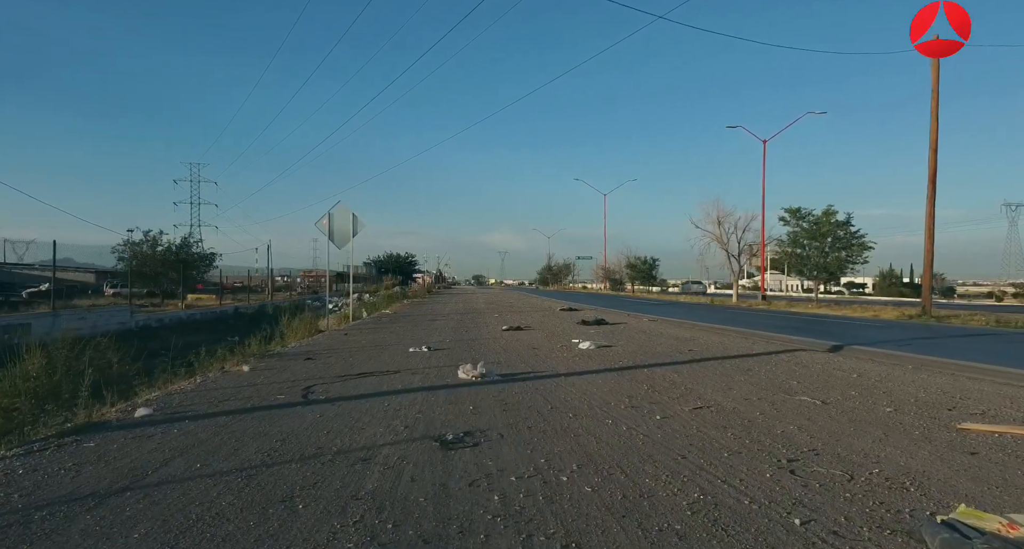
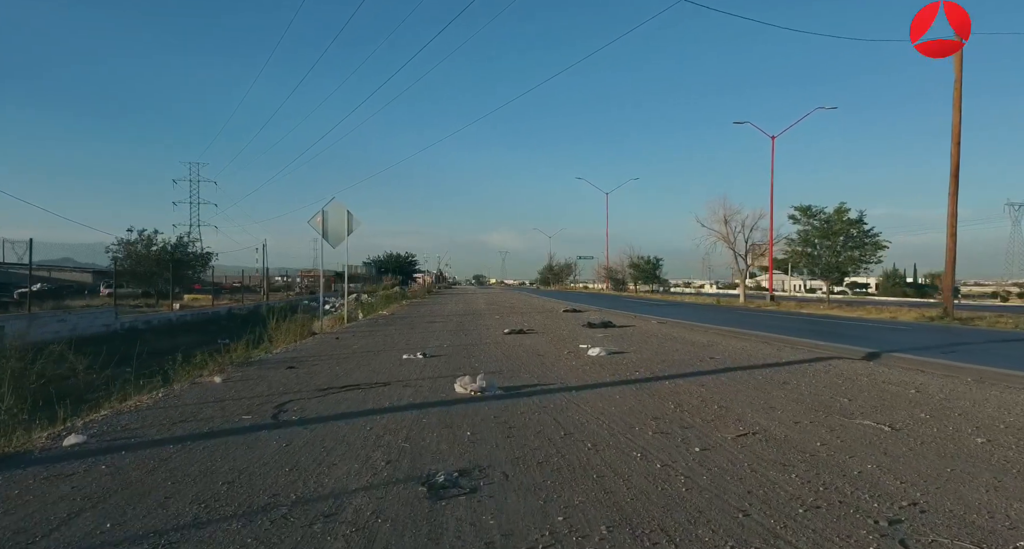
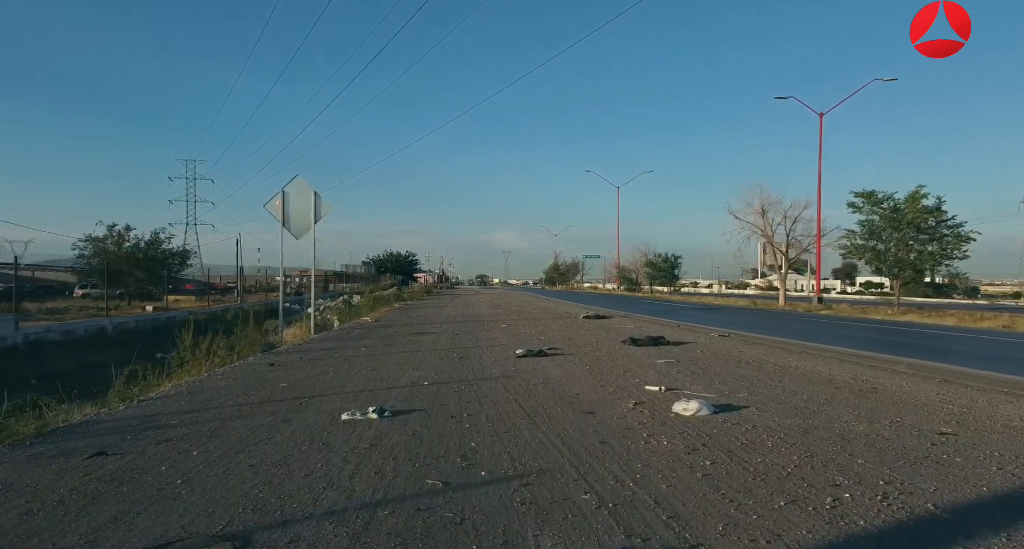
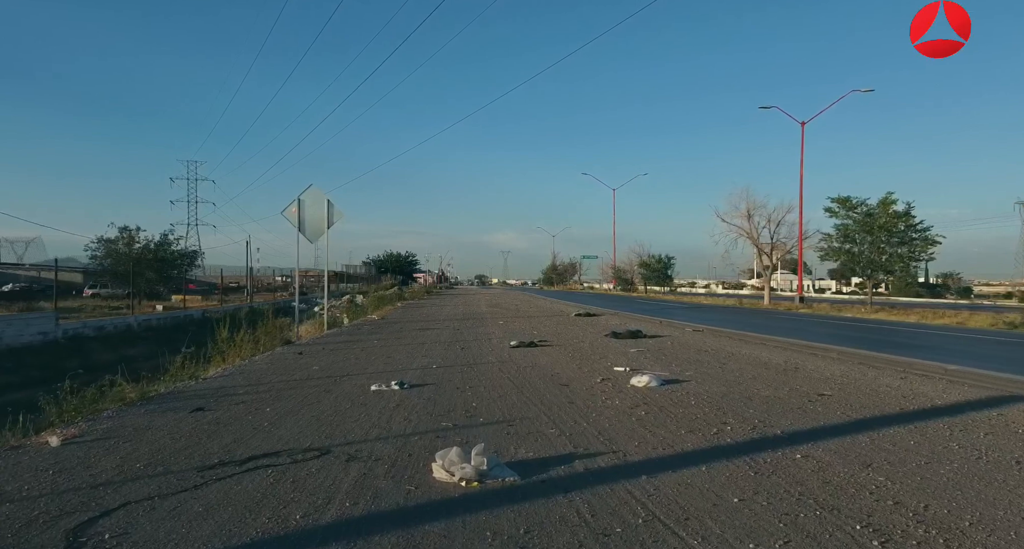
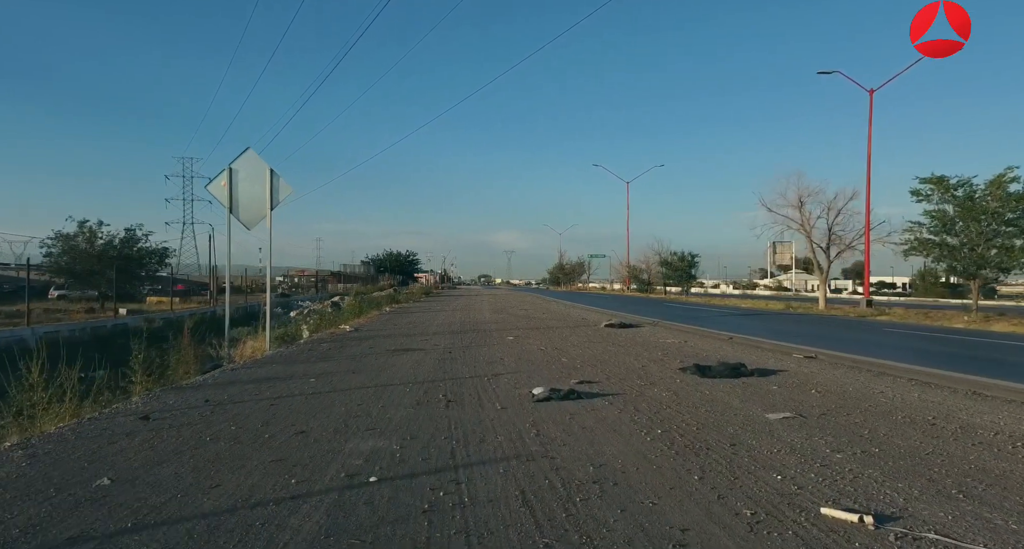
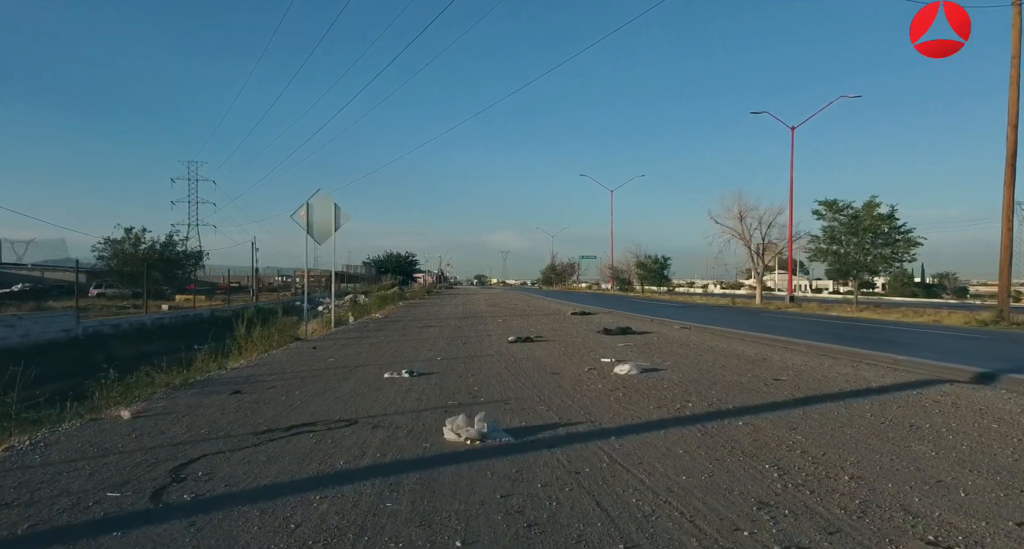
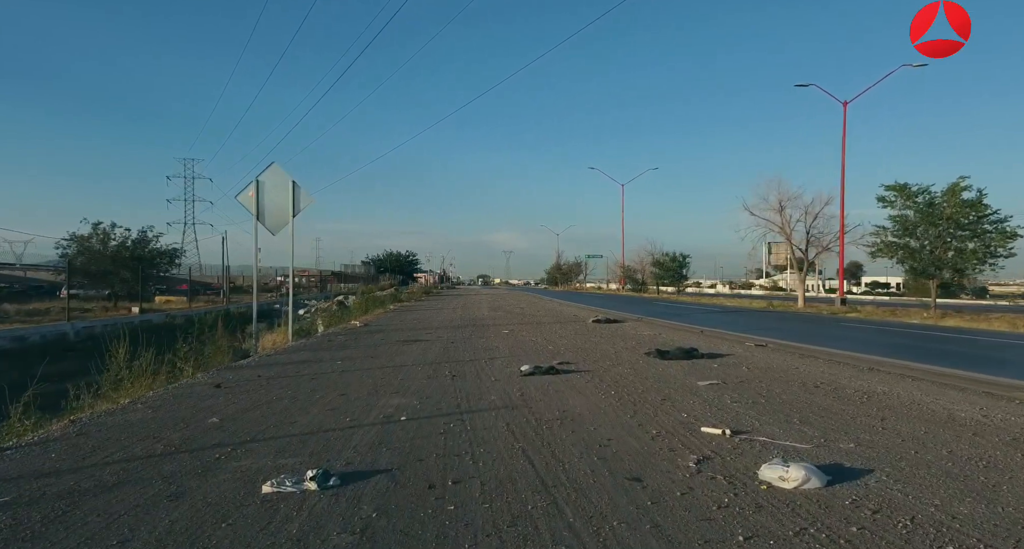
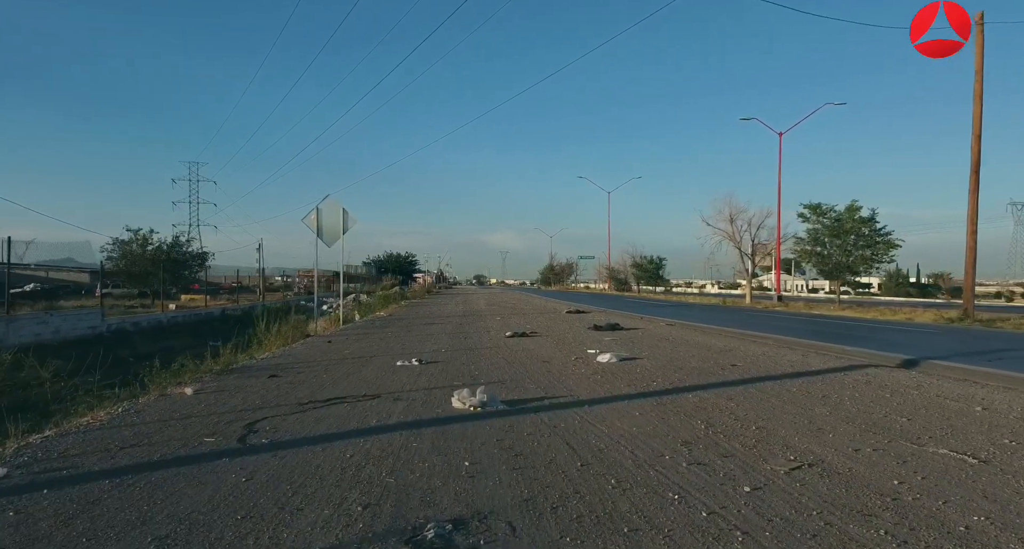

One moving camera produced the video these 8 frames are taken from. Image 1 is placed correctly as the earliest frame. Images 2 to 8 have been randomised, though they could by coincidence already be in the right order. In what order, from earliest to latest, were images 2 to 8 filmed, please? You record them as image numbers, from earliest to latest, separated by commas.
2, 8, 6, 4, 3, 7, 5
